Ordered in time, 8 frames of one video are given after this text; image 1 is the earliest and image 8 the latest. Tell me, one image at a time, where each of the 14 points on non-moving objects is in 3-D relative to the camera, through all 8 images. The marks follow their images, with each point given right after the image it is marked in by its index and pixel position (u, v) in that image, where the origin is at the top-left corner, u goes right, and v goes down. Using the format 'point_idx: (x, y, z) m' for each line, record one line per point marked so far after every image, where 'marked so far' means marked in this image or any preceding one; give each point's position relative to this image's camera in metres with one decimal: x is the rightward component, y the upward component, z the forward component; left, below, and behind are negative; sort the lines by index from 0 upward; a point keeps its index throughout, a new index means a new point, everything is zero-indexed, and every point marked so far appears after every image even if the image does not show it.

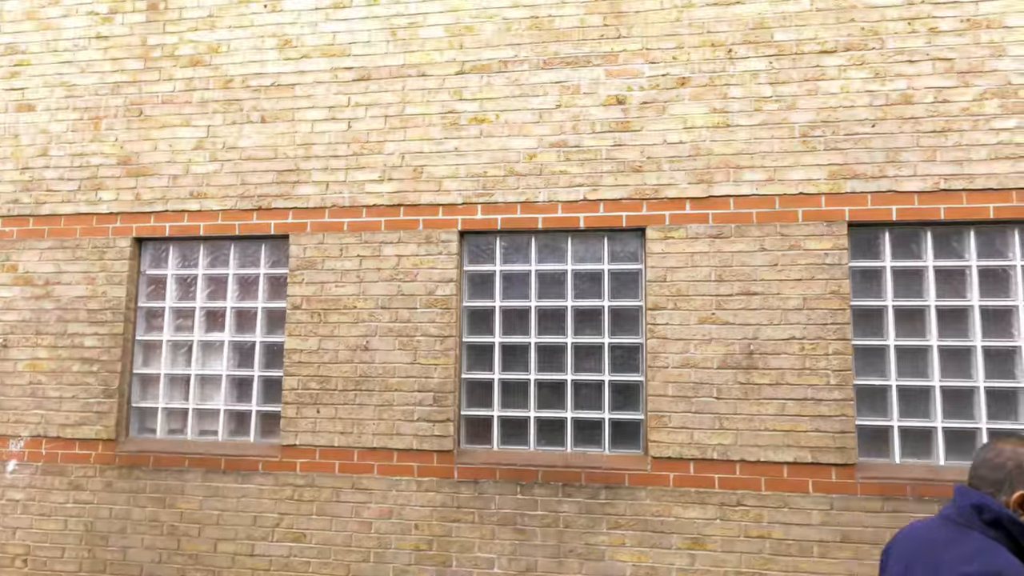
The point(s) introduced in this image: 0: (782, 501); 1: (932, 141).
0: (+1.6, -1.3, +3.9) m
1: (+2.6, +0.9, +4.0) m
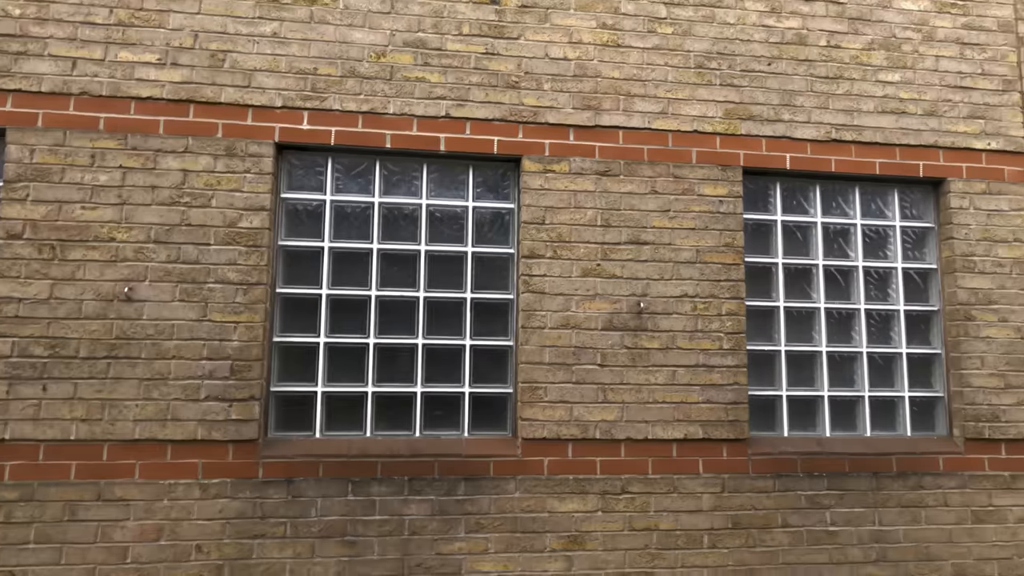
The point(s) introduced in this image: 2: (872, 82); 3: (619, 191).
0: (+0.8, -1.0, +3.3) m
1: (+1.8, +1.1, +3.7) m
2: (+2.0, +1.2, +3.8) m
3: (+0.6, +0.5, +3.5) m
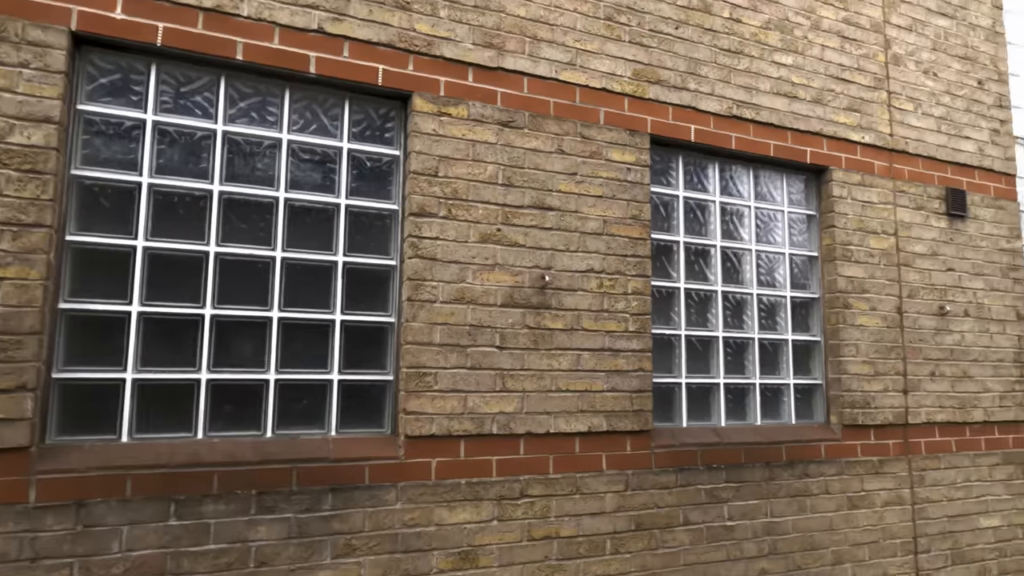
0: (+0.3, -0.9, +2.9) m
1: (+1.2, +1.2, +3.6) m
2: (+1.4, +1.3, +3.7) m
3: (+0.1, +0.7, +3.0) m
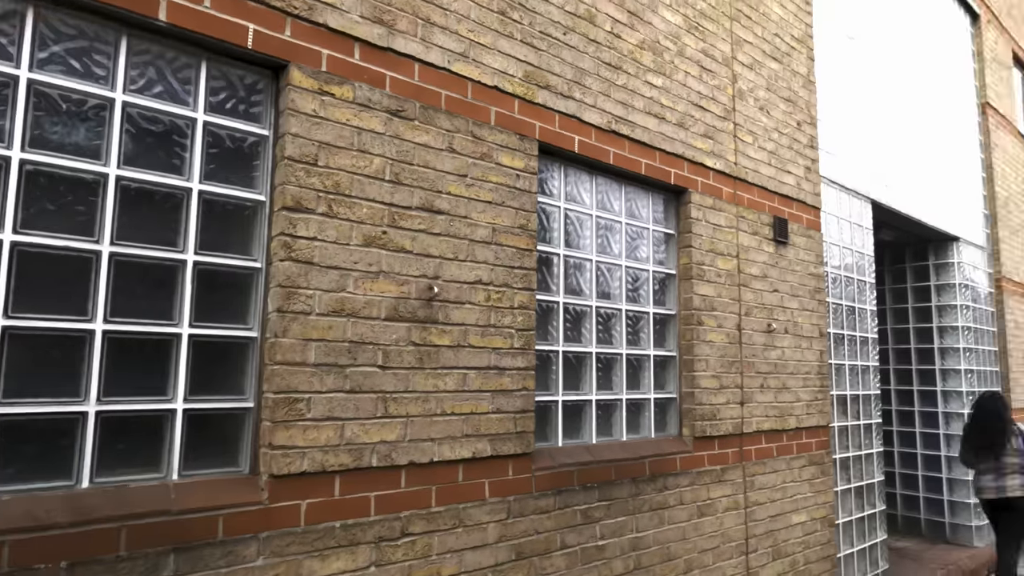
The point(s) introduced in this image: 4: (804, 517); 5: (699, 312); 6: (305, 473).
0: (-0.2, -0.9, +2.7) m
1: (+0.5, +1.1, +3.5) m
2: (+0.7, +1.2, +3.7) m
3: (-0.4, +0.6, +2.7) m
4: (+2.0, -1.6, +4.5) m
5: (+1.1, -0.1, +3.9) m
6: (-0.7, -0.6, +2.3) m
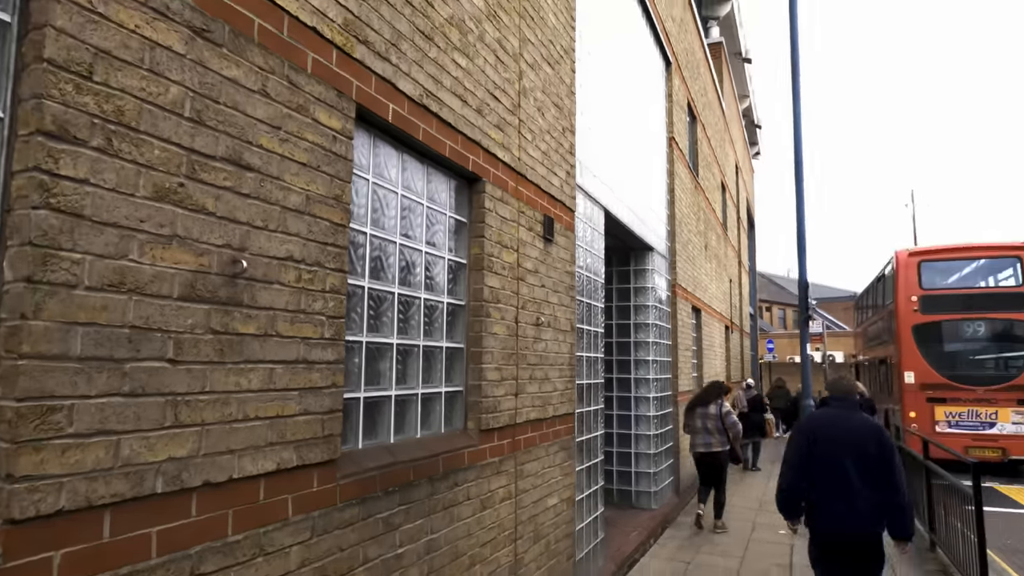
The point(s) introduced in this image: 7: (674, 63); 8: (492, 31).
0: (-0.8, -0.8, +2.2) m
1: (-0.4, +1.2, +3.3) m
2: (-0.3, +1.2, +3.5) m
3: (-0.9, +0.7, +2.1) m
4: (+0.3, -1.5, +4.8) m
5: (-0.1, -0.1, +3.9) m
6: (-1.1, -0.5, +1.6) m
7: (+2.7, +3.7, +10.9) m
8: (-0.1, +1.6, +4.1) m
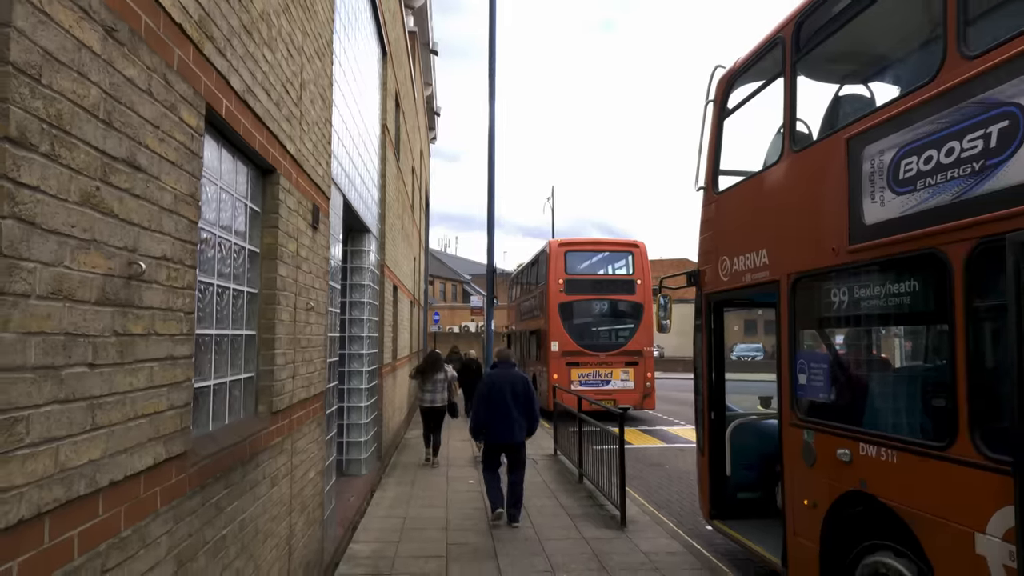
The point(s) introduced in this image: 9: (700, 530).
0: (-1.3, -0.9, +2.2) m
1: (-1.3, +1.3, +3.3) m
2: (-1.4, +1.3, +3.6) m
3: (-1.2, +0.7, +2.1) m
4: (-1.5, -1.4, +5.1) m
5: (-1.4, 0.0, +4.0) m
6: (-1.2, -0.6, +1.6) m
7: (-2.1, +4.1, +11.4) m
8: (-1.4, +1.7, +4.2) m
9: (+2.2, -2.8, +7.6) m
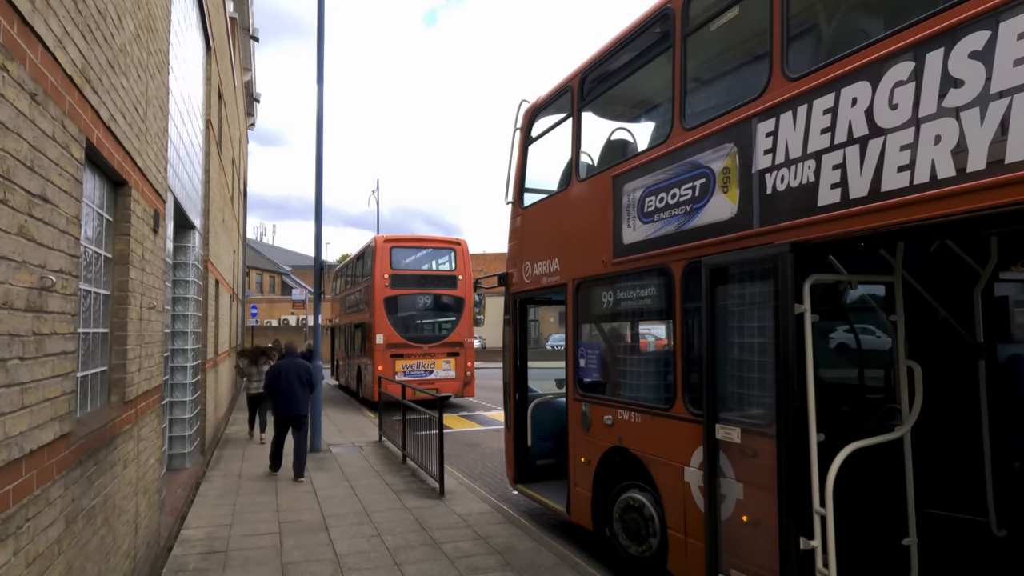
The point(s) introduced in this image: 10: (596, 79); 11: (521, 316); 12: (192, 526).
0: (-2.0, -0.9, +2.8) m
1: (-2.3, +1.2, +3.8) m
2: (-2.4, +1.3, +4.1) m
3: (-1.9, +0.6, +2.6) m
4: (-3.0, -1.4, +5.5) m
5: (-2.6, 0.0, +4.5) m
6: (-1.7, -0.6, +2.2) m
7: (-5.2, +4.2, +11.4) m
8: (-2.6, +1.7, +4.6) m
9: (-0.1, -2.8, +8.8) m
10: (+0.9, +2.2, +6.9) m
11: (+0.1, -0.3, +8.2) m
12: (-3.4, -2.5, +7.1) m
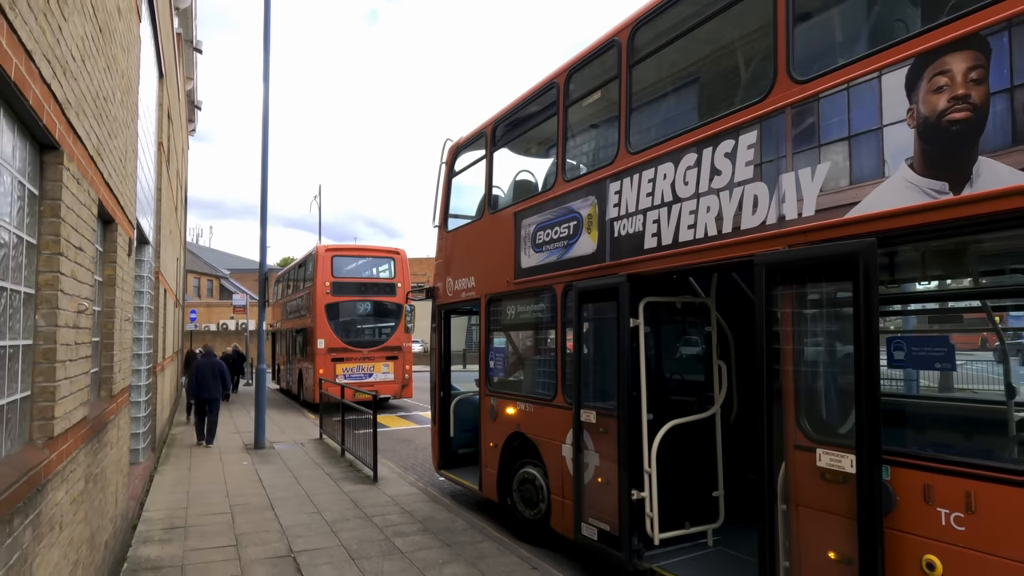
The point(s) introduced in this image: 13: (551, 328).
0: (-2.6, -1.0, +3.9) m
1: (-3.0, +1.1, +4.9) m
2: (-3.1, +1.1, +5.2) m
3: (-2.5, +0.5, +3.8) m
4: (-3.8, -1.6, +6.5) m
5: (-3.3, -0.2, +5.5) m
6: (-2.3, -0.7, +3.3) m
7: (-6.5, +4.0, +12.2) m
8: (-3.4, +1.5, +5.7) m
9: (-1.2, -3.0, +10.1) m
10: (-0.1, +2.0, +8.3) m
11: (-1.0, -0.5, +9.5) m
12: (-4.4, -2.7, +8.1) m
13: (+0.4, -0.4, +6.7) m
